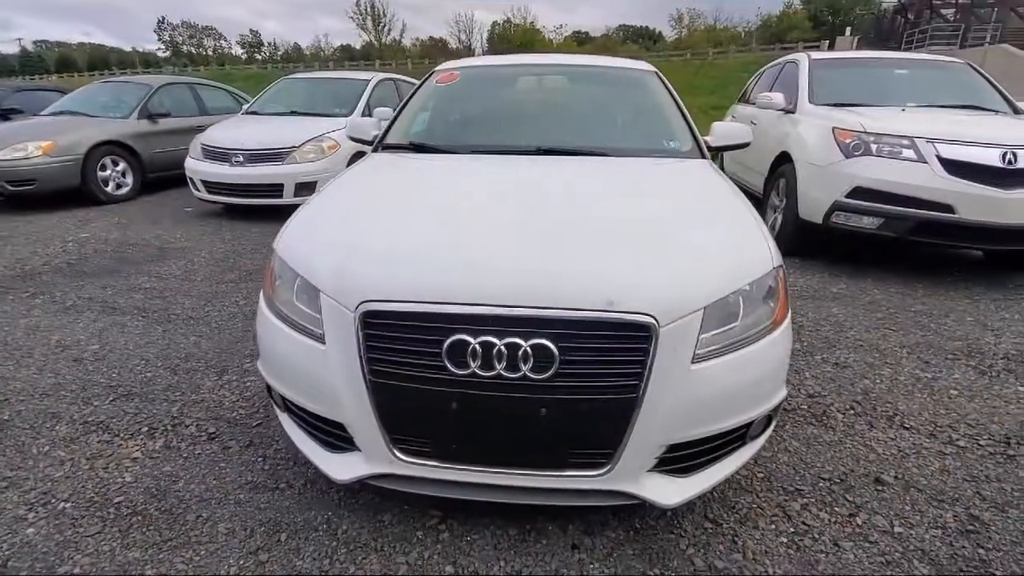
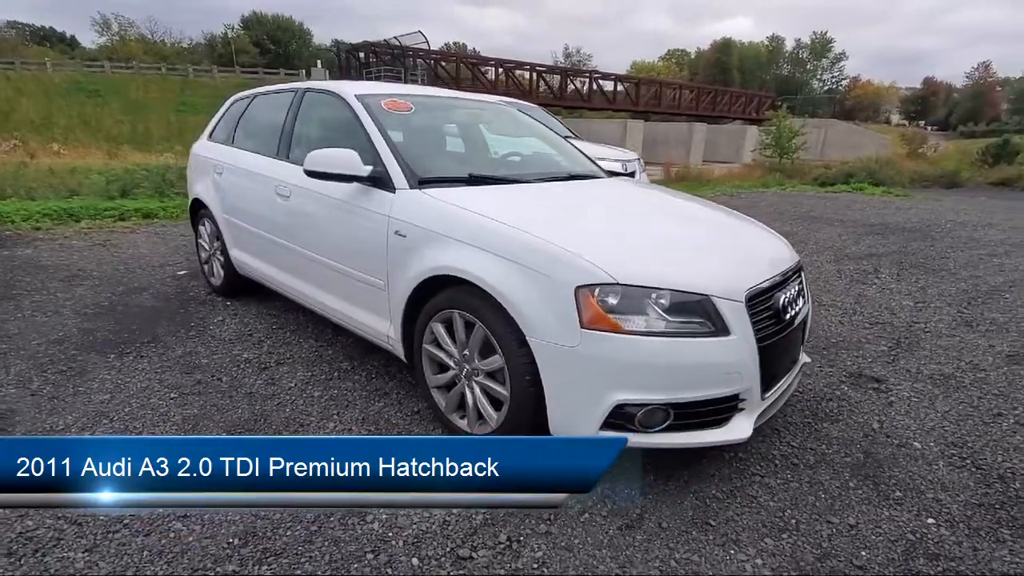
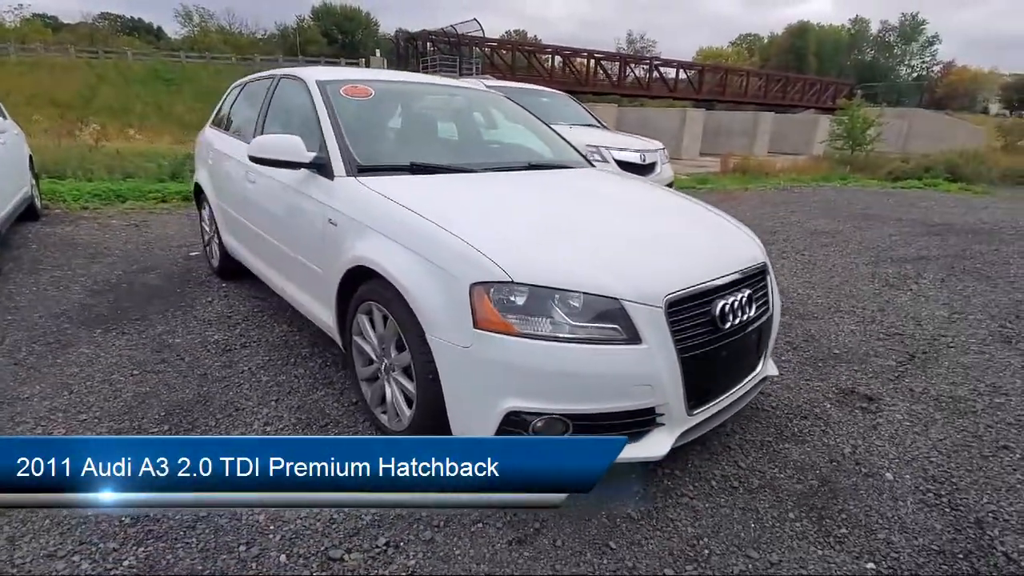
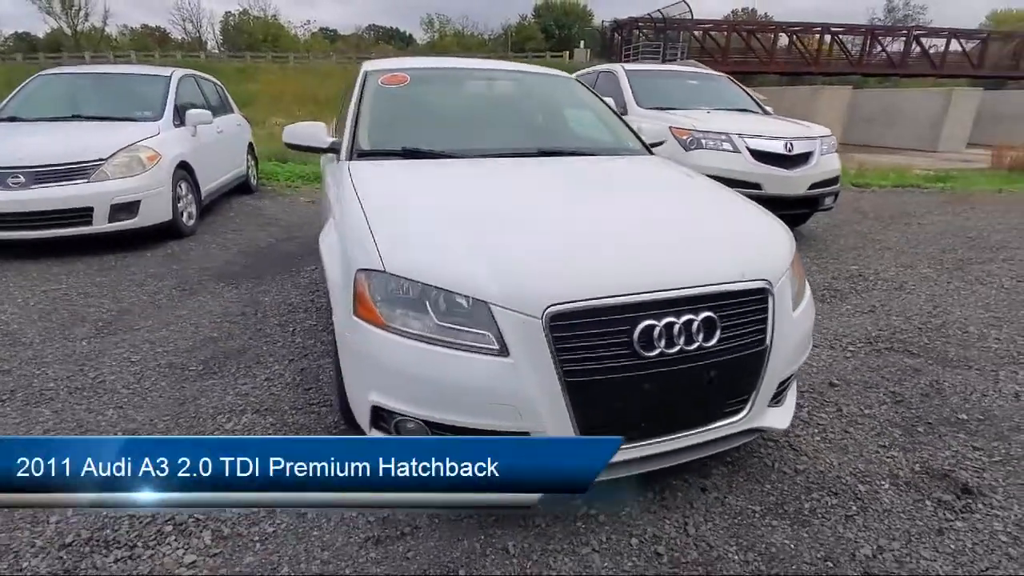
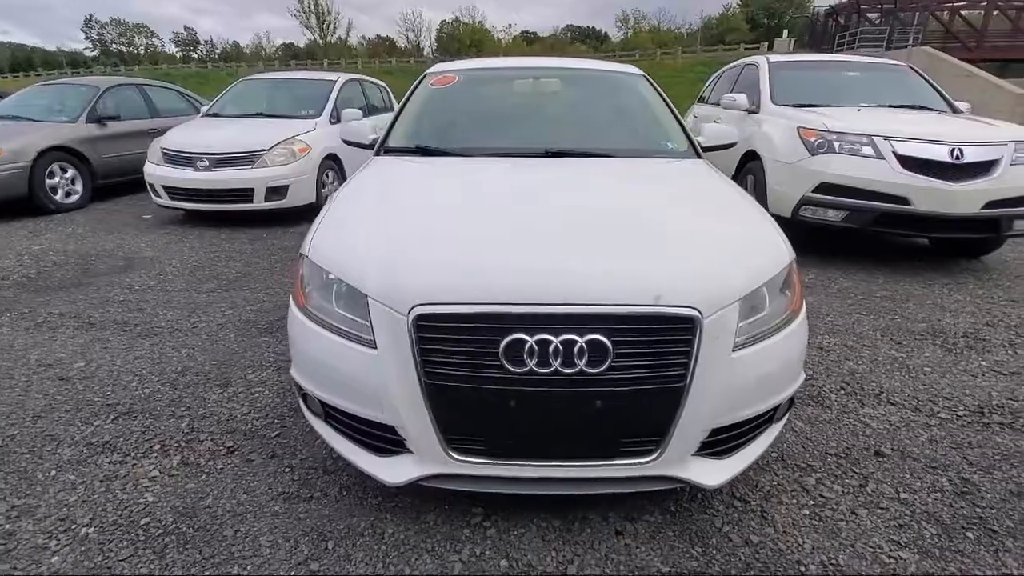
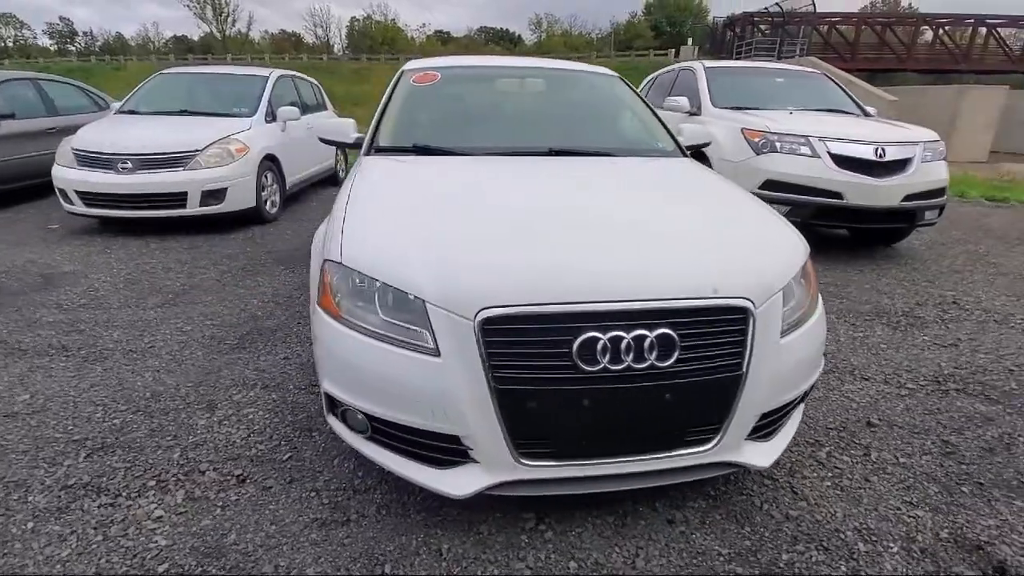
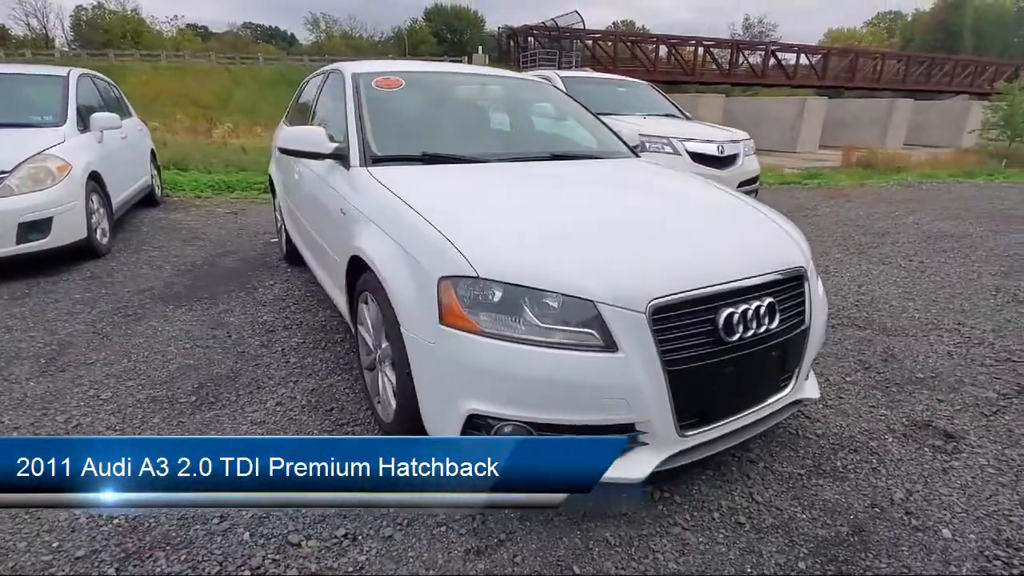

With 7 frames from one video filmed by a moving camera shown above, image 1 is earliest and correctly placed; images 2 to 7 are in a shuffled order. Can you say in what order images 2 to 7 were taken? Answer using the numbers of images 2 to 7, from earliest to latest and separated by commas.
5, 6, 4, 7, 3, 2
